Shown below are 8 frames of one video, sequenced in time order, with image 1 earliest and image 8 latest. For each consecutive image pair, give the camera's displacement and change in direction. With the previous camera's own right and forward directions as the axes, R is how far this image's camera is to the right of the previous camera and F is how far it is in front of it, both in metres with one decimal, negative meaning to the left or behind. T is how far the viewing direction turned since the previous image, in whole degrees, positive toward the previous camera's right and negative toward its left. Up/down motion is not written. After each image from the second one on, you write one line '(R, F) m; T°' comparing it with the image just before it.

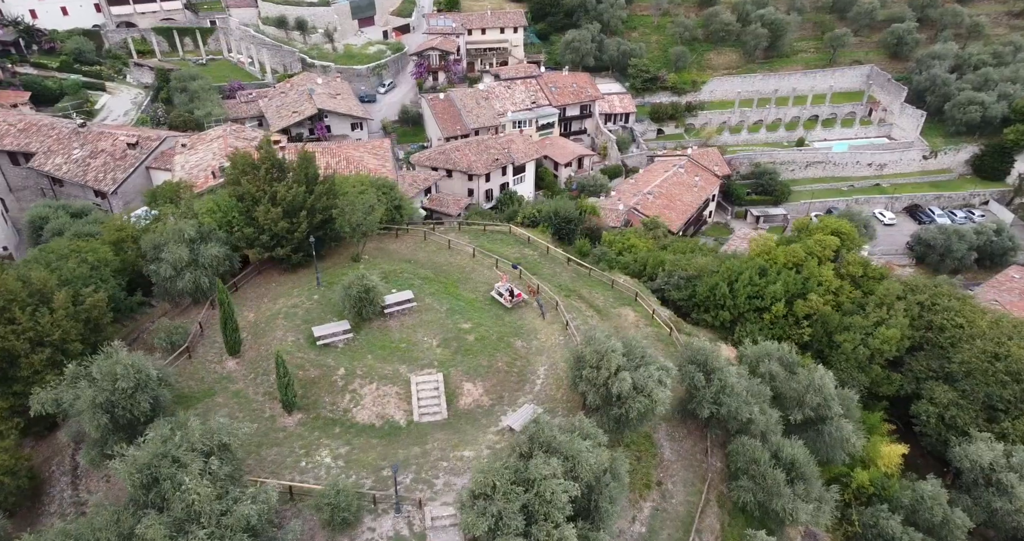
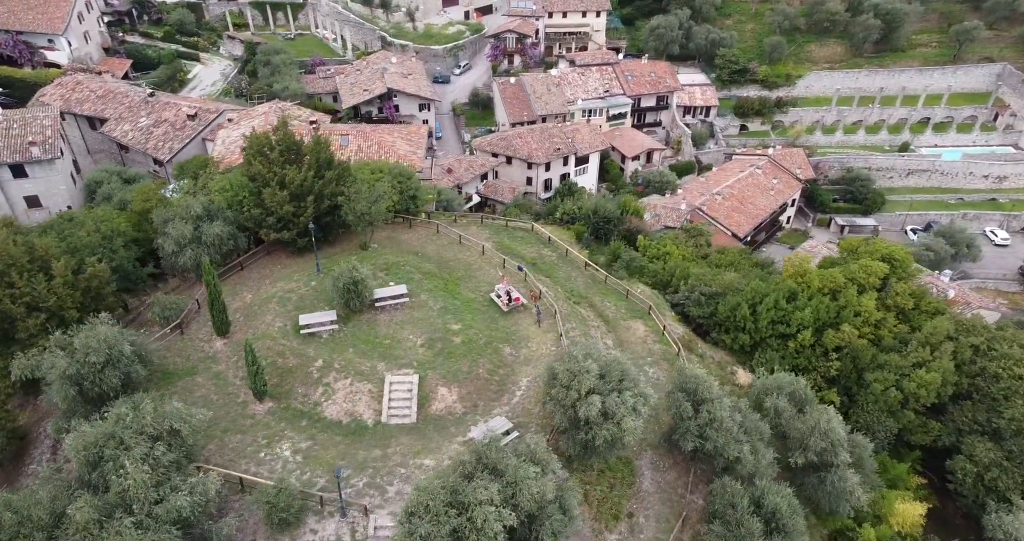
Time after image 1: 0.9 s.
(+3.4, +1.6) m; -6°
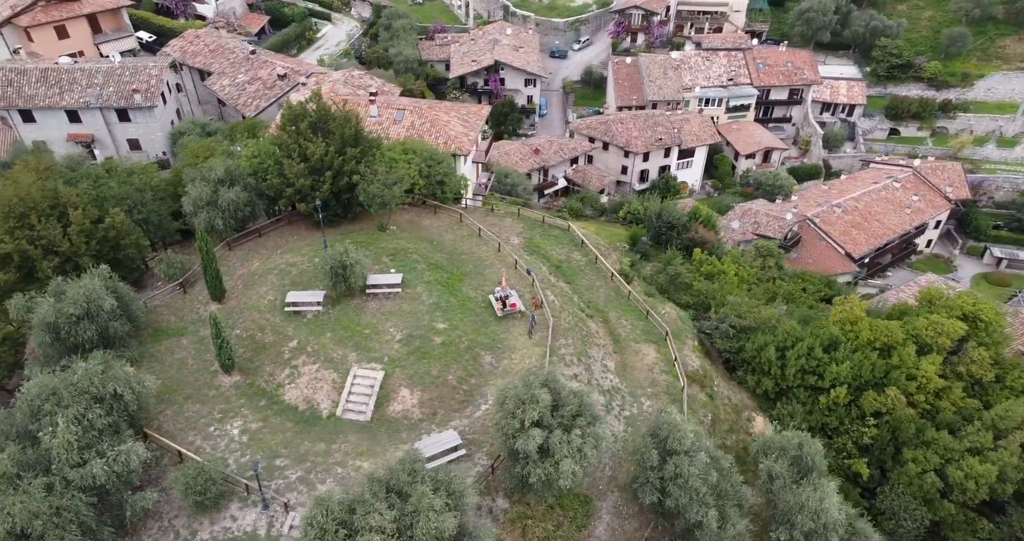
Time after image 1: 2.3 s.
(+4.8, +2.3) m; -9°
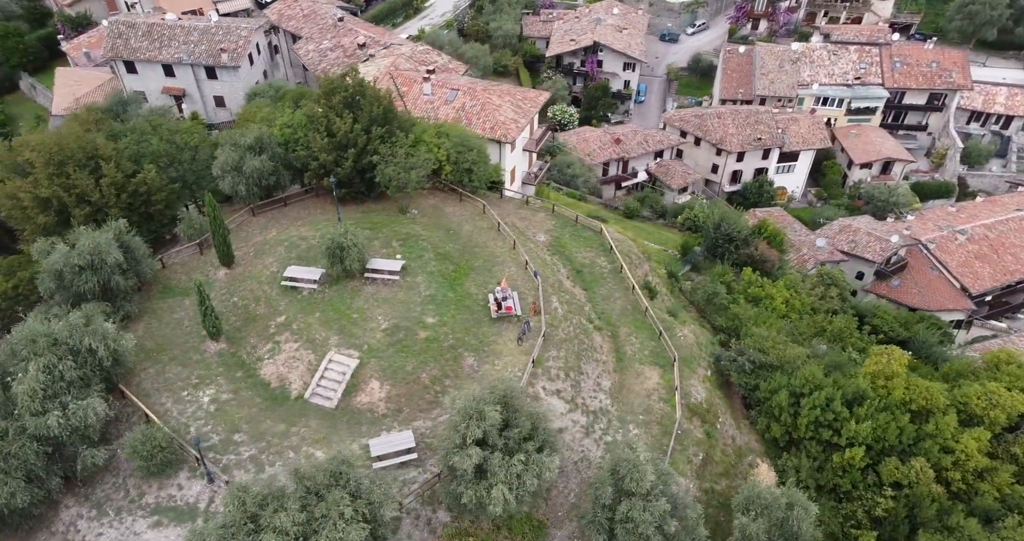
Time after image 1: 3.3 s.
(+4.0, +1.6) m; -8°
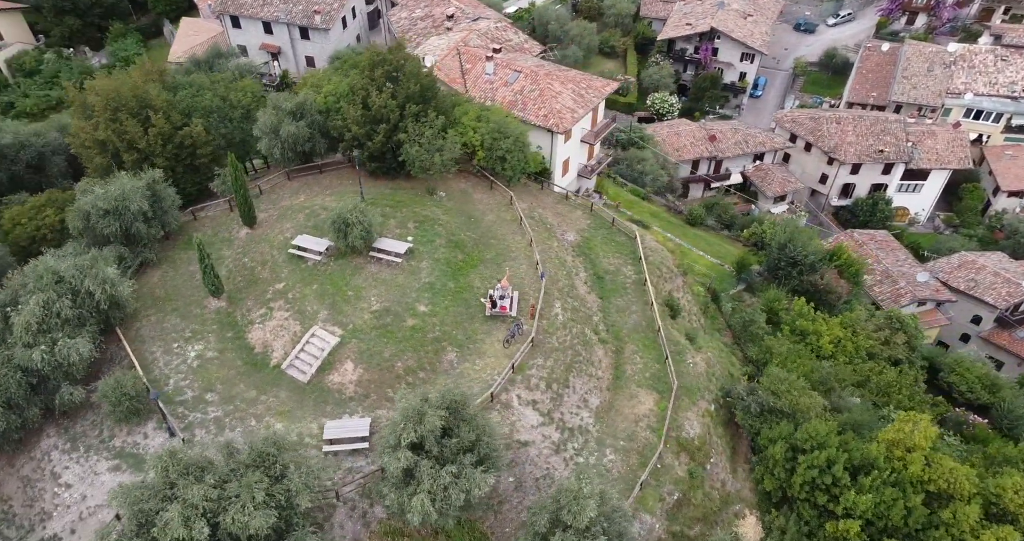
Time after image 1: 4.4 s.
(+4.1, +1.4) m; -8°
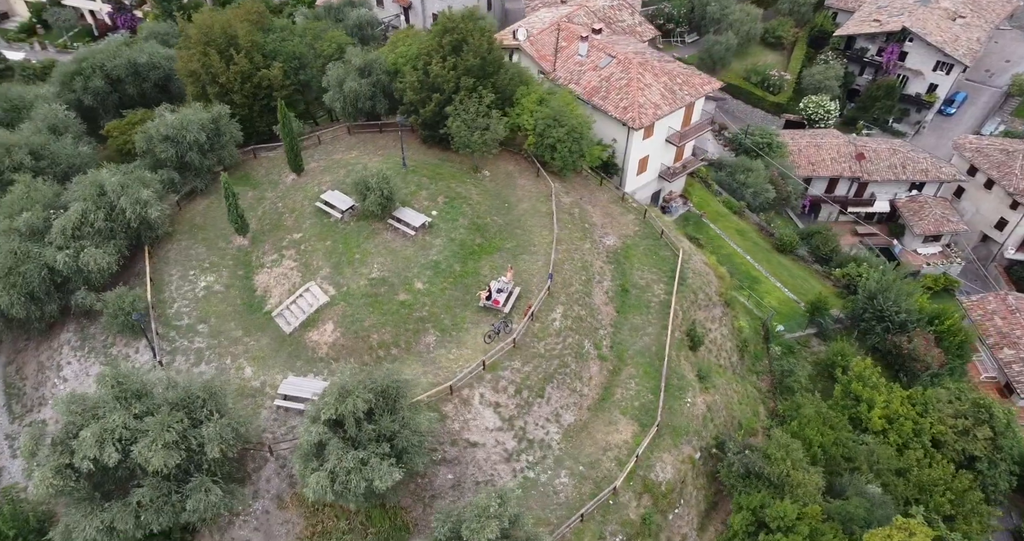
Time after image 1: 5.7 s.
(+5.3, +1.6) m; -11°
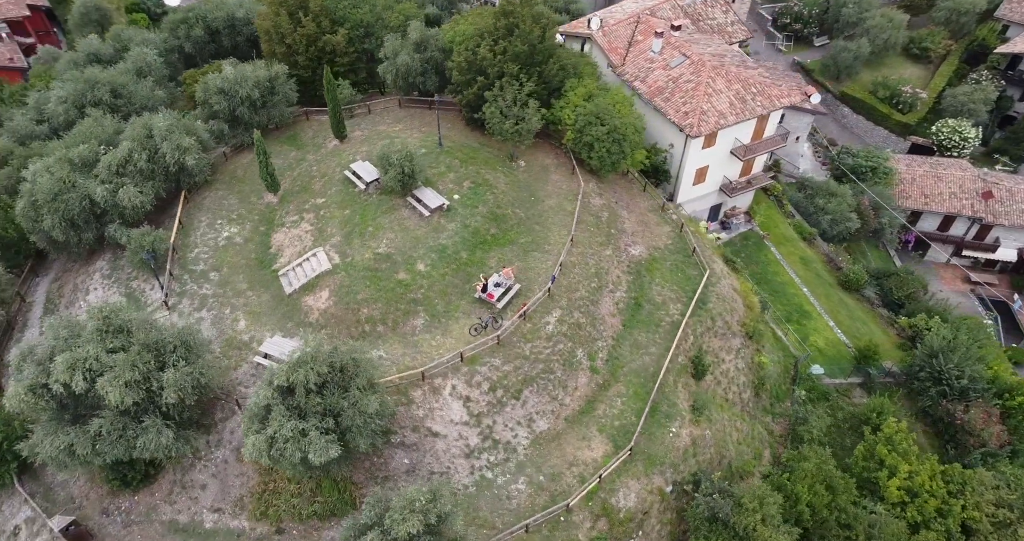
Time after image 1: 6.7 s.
(+3.9, +0.7) m; -8°
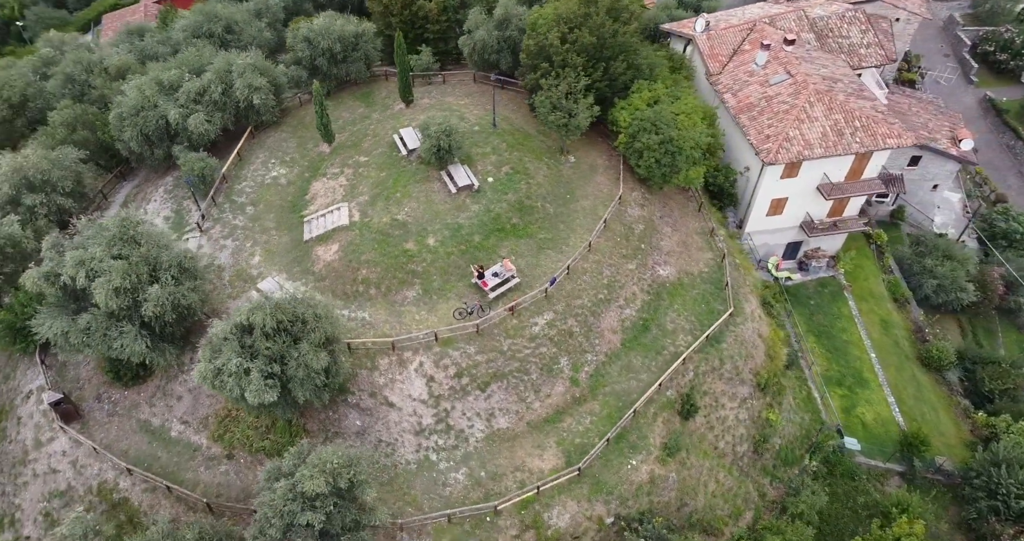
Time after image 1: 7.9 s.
(+5.3, +0.7) m; -11°
